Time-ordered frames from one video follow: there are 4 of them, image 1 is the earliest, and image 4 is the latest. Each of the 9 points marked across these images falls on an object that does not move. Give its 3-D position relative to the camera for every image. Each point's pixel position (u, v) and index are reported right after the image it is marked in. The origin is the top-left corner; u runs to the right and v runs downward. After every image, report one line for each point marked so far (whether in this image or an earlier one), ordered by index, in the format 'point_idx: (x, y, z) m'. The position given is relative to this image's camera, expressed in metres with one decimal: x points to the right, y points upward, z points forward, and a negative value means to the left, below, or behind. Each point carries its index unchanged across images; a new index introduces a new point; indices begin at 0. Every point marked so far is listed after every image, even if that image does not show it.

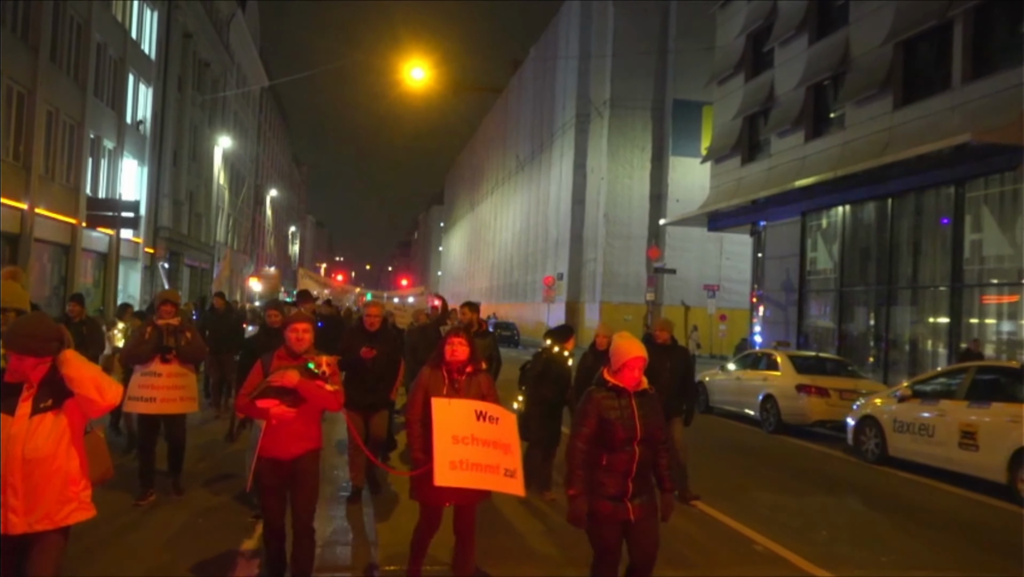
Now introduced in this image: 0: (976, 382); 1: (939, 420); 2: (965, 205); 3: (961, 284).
0: (+5.3, -1.1, +10.7) m
1: (+5.0, -1.5, +10.9) m
2: (+9.6, +1.8, +19.7) m
3: (+9.5, +0.1, +19.6) m
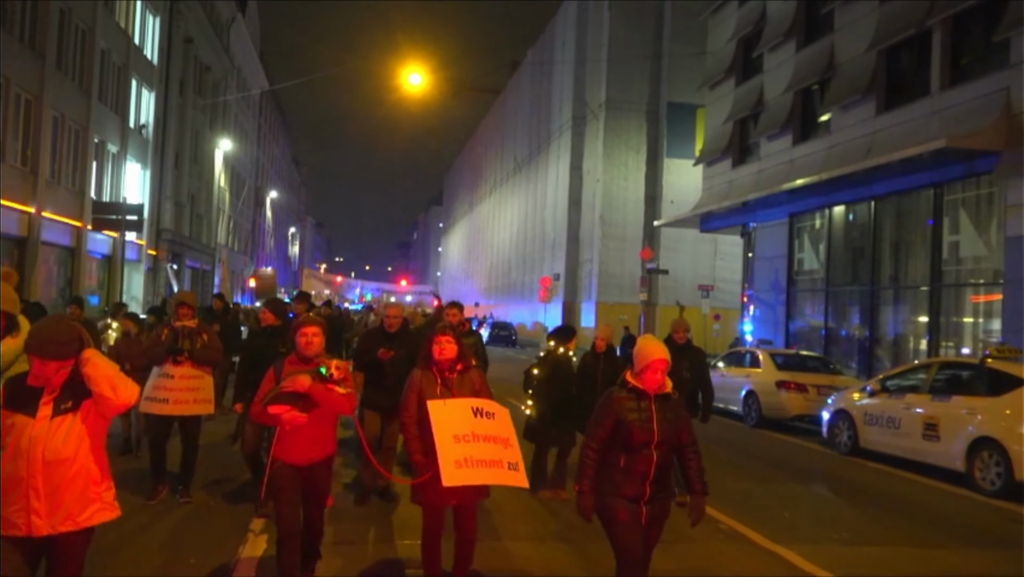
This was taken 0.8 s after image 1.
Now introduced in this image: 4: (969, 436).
0: (+5.2, -1.1, +11.3) m
1: (+4.9, -1.5, +11.5) m
2: (+9.5, +1.8, +20.4) m
3: (+9.4, +0.1, +20.3) m
4: (+5.2, -1.7, +10.4) m
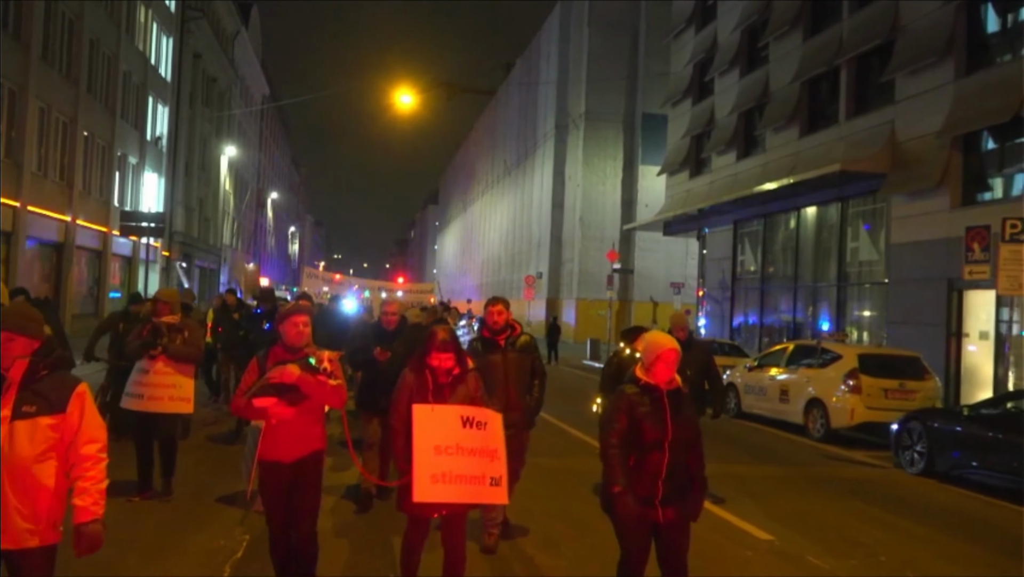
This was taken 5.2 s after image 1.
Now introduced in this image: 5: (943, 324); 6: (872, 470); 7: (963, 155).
0: (+4.5, -1.1, +14.9) m
1: (+4.2, -1.5, +15.2) m
2: (+8.8, +1.8, +24.0) m
3: (+8.7, +0.2, +23.9) m
4: (+4.5, -1.7, +14.0) m
5: (+8.9, -0.7, +19.2) m
6: (+4.4, -2.2, +11.2) m
7: (+9.4, +2.8, +19.2) m
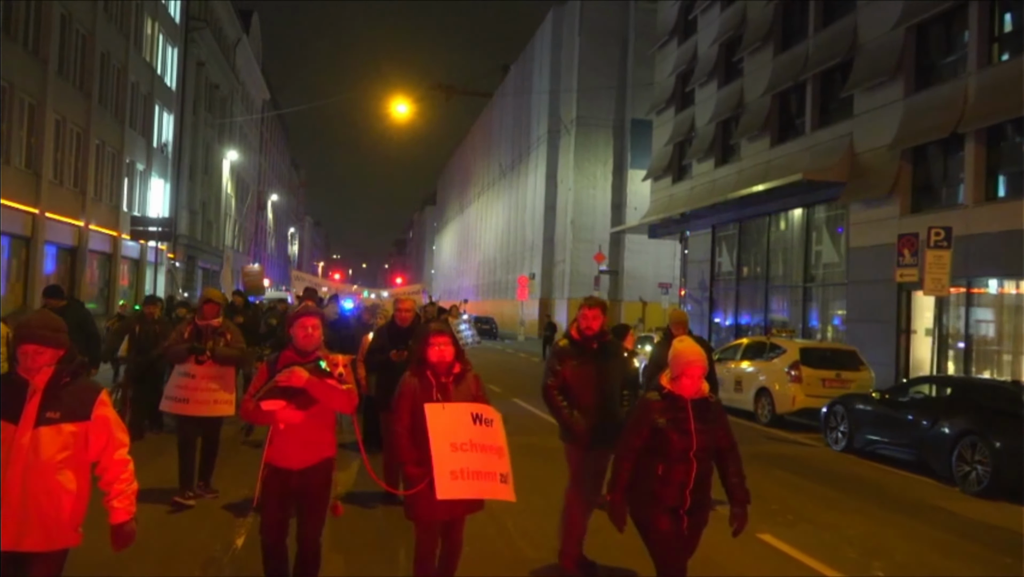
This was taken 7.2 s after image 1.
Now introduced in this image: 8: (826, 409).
0: (+4.2, -1.1, +16.6) m
1: (+3.9, -1.6, +16.8) m
2: (+8.4, +1.8, +25.7) m
3: (+8.3, +0.1, +25.6) m
4: (+4.2, -1.7, +15.7) m
5: (+8.6, -0.8, +20.8) m
6: (+4.1, -2.2, +12.9) m
7: (+9.0, +2.8, +20.8) m
8: (+4.5, -1.7, +13.1) m
